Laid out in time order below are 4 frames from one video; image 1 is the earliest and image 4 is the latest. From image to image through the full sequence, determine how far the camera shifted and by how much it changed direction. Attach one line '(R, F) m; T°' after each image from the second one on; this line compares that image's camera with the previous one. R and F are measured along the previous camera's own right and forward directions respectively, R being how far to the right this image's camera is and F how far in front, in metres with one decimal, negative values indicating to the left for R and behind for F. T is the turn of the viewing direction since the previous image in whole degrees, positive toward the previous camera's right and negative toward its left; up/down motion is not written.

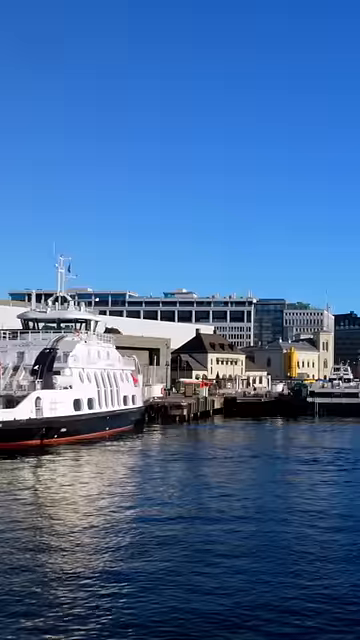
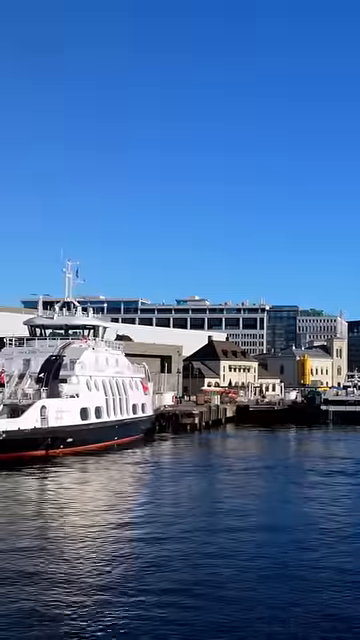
(+0.1, +0.9) m; -1°
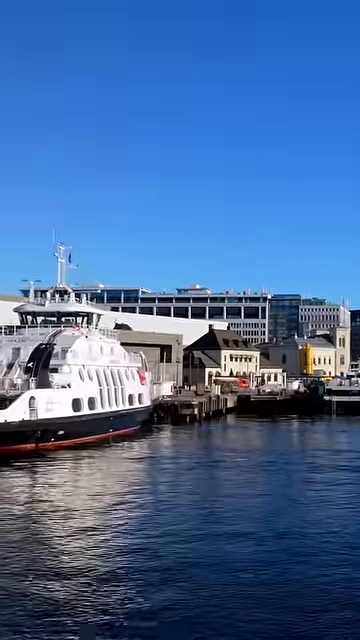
(+0.1, +1.5) m; 0°
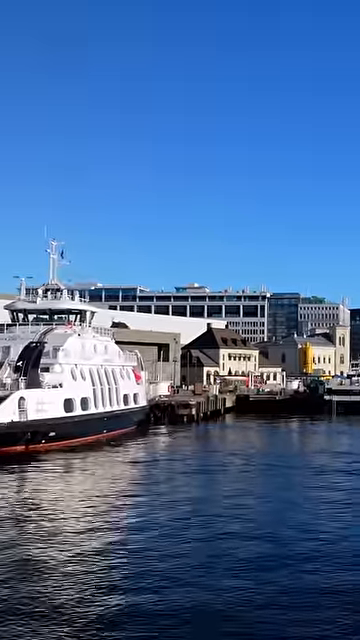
(+0.1, +1.0) m; 0°
